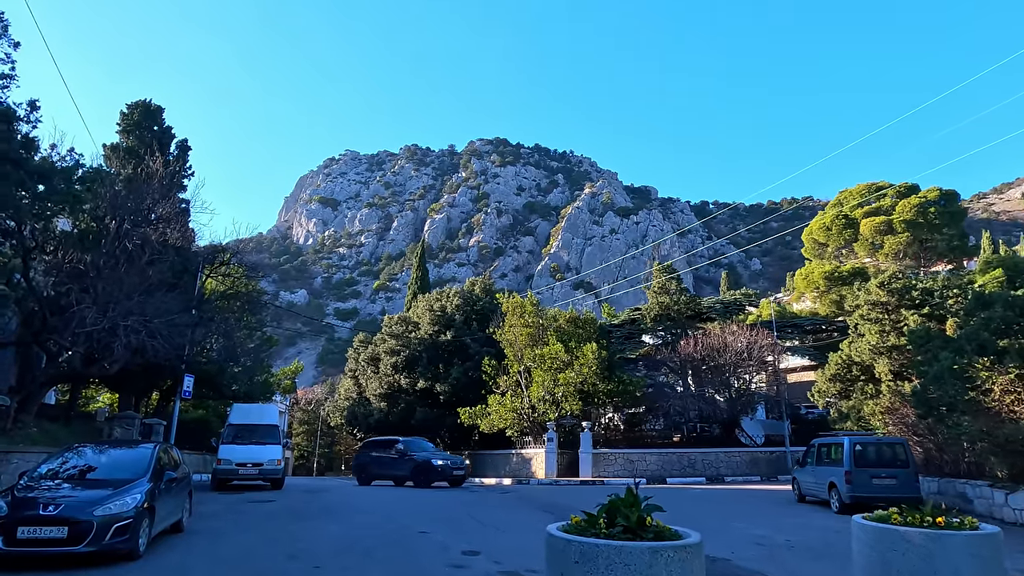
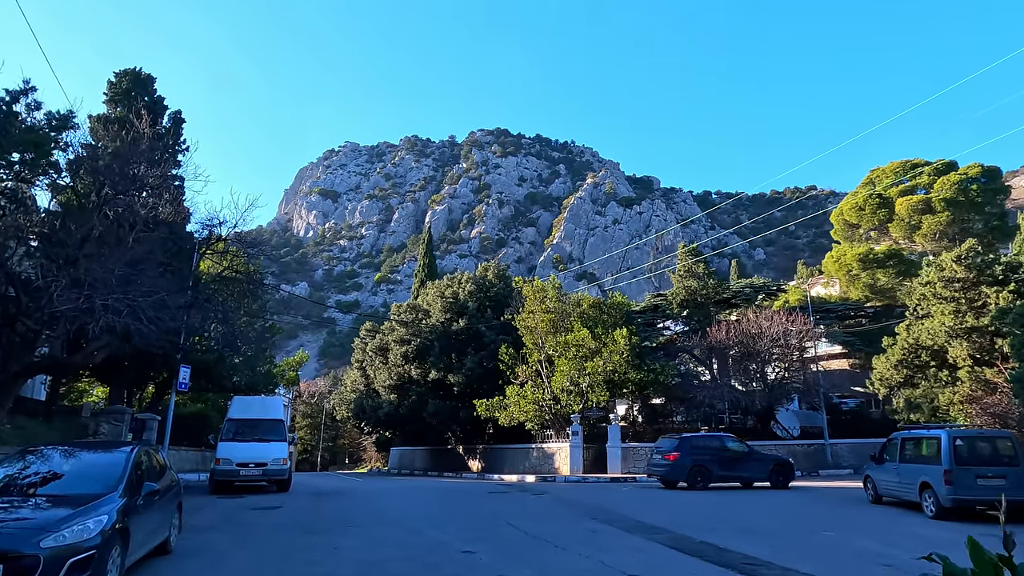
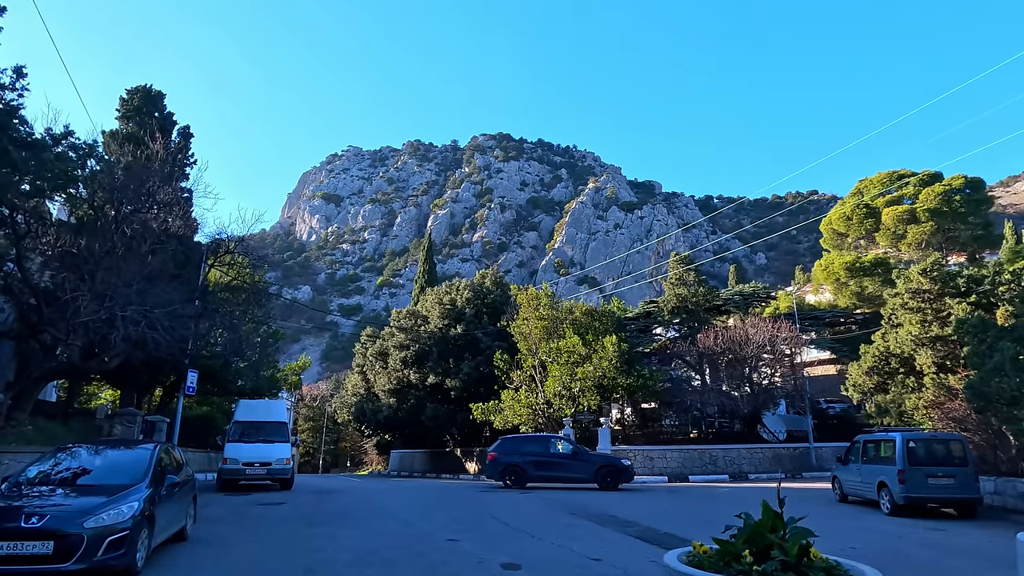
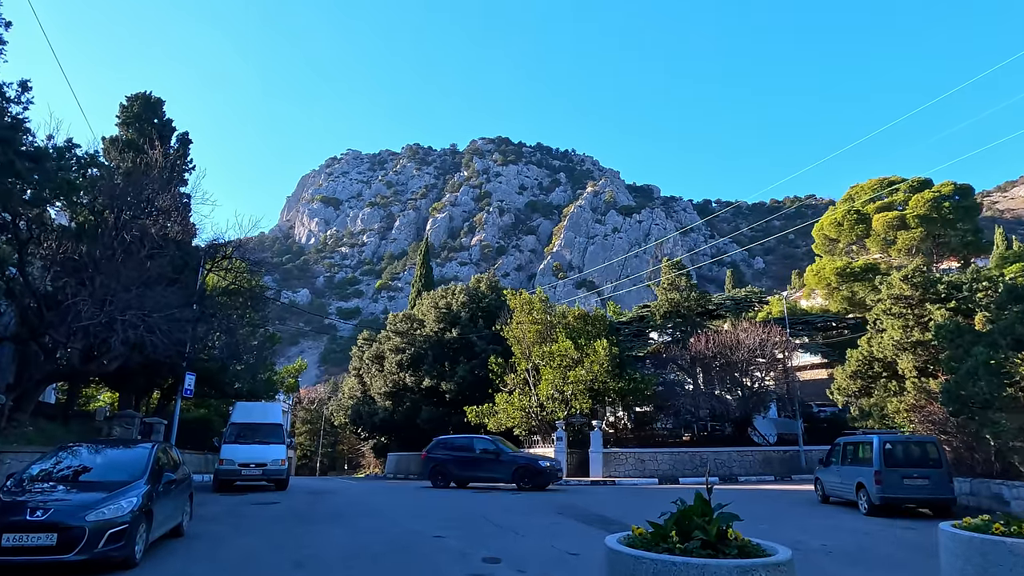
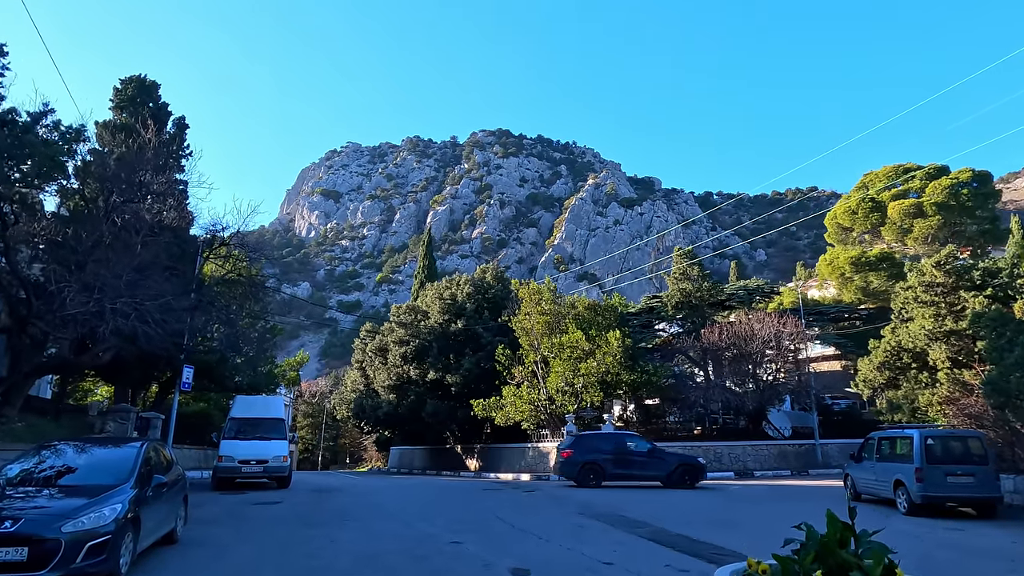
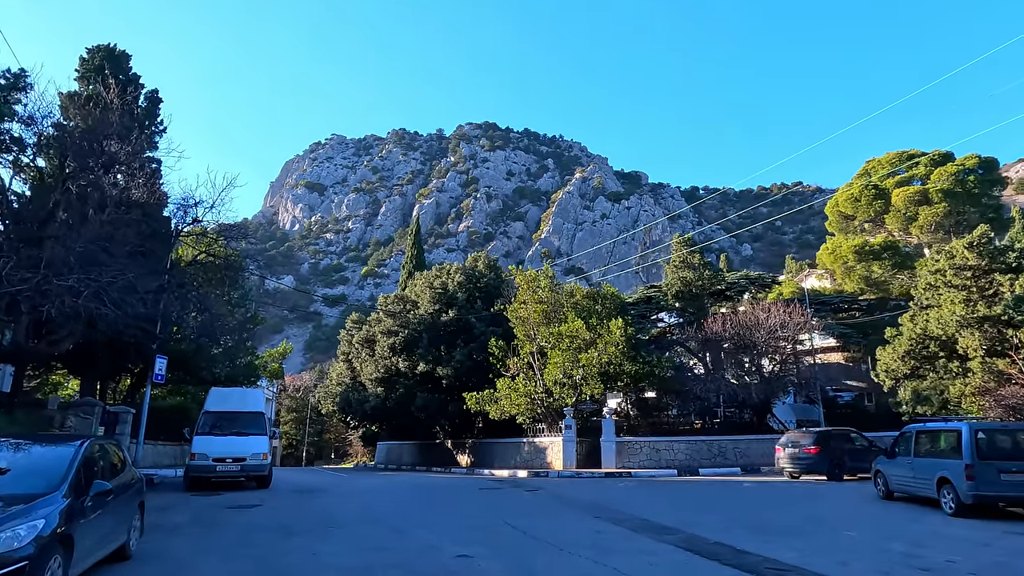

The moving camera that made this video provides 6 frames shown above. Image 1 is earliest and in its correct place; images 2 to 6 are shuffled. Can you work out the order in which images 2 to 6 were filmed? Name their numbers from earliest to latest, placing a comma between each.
4, 3, 5, 2, 6
